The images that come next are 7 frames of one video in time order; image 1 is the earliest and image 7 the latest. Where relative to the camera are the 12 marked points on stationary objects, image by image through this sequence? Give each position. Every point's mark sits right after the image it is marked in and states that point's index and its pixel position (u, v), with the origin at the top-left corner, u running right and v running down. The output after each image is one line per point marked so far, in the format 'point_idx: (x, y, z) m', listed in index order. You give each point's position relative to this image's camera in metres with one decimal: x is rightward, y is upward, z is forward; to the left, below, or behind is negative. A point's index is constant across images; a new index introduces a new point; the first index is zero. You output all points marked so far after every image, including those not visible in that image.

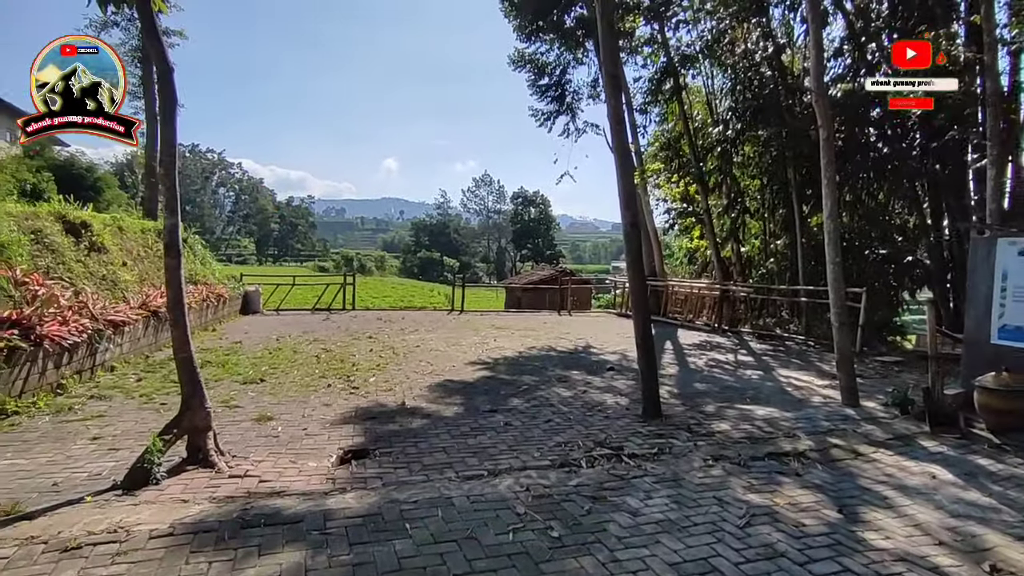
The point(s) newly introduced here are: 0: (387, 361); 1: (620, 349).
0: (-1.9, -1.1, +8.8) m
1: (+1.9, -1.1, +10.2) m
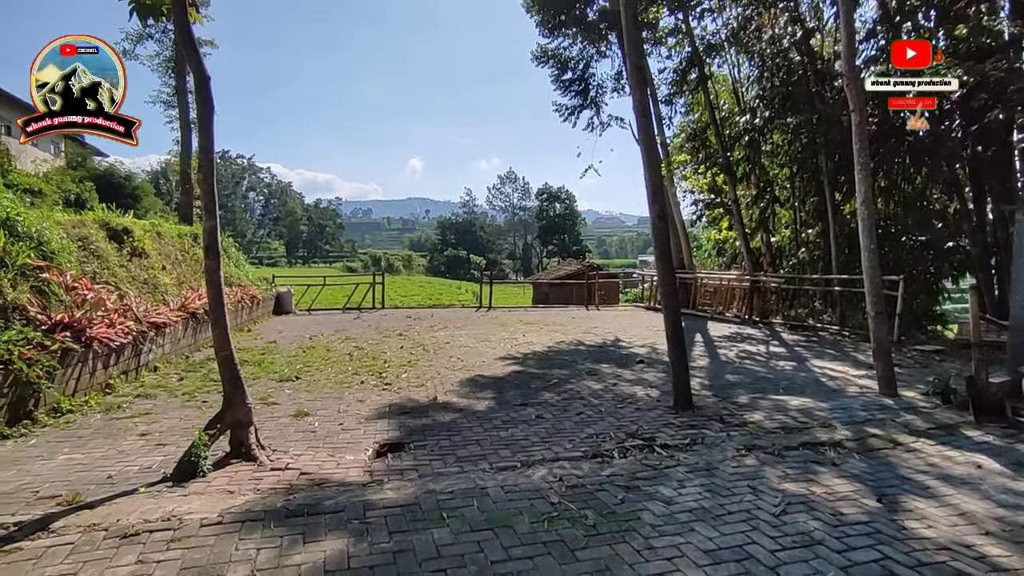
0: (-1.4, -1.1, +8.9) m
1: (+2.4, -0.9, +10.1) m
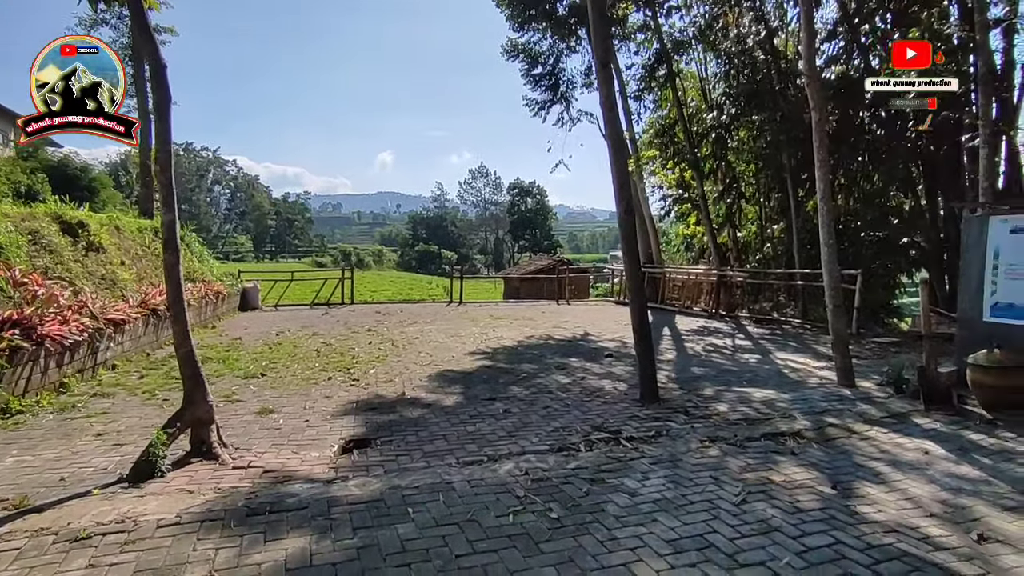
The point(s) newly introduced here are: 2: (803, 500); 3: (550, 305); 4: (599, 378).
0: (-1.9, -1.0, +8.8) m
1: (+1.9, -0.8, +10.2) m
2: (+1.7, -1.2, +3.4) m
3: (+1.0, -0.5, +15.6) m
4: (+1.0, -1.1, +6.9) m
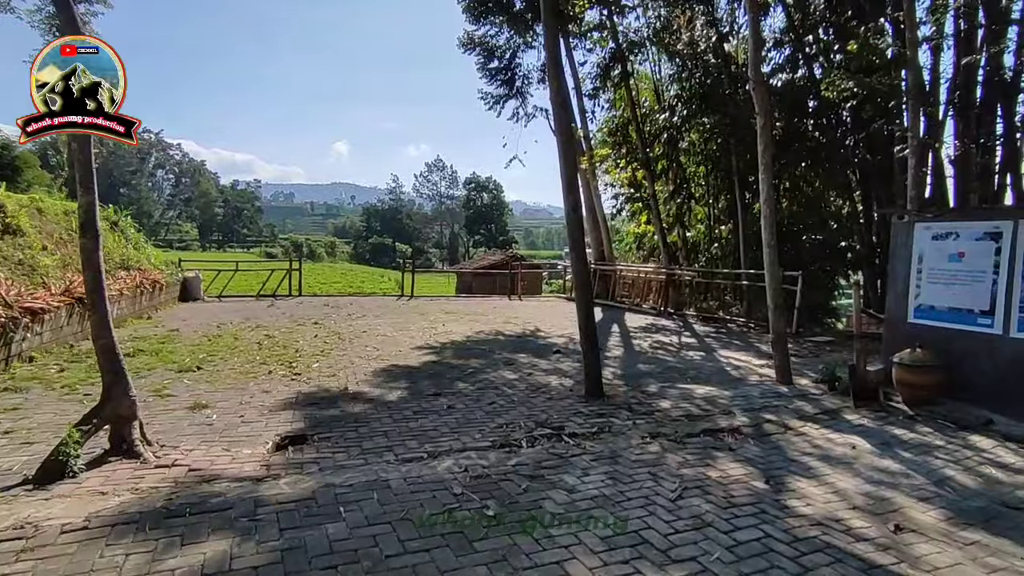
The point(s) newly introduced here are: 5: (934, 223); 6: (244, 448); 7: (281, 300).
0: (-2.7, -0.9, +8.6) m
1: (+1.0, -0.8, +10.3) m
2: (+1.3, -1.2, +3.5) m
3: (-0.2, -0.3, +15.6) m
4: (+0.4, -1.0, +6.9) m
5: (+4.1, +0.6, +5.6) m
6: (-1.9, -1.1, +4.1) m
7: (-5.7, -0.3, +14.2) m
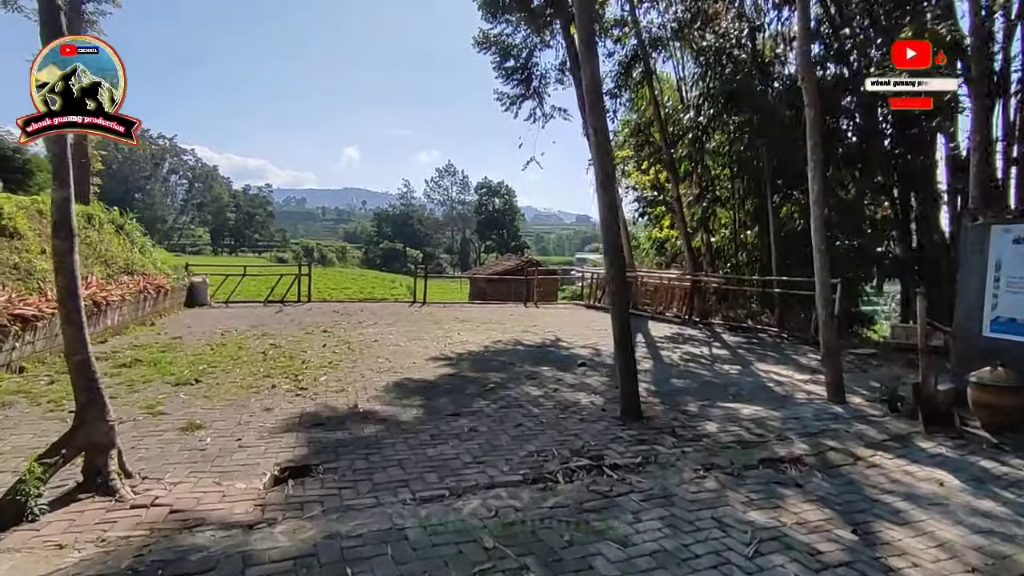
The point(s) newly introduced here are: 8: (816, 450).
0: (-2.4, -1.0, +8.1) m
1: (+1.3, -0.9, +9.7) m
2: (+1.6, -1.3, +2.9) m
3: (+0.2, -0.5, +15.0) m
4: (+0.7, -1.1, +6.3) m
5: (+4.3, +0.5, +5.0) m
6: (-1.7, -1.2, +3.5) m
7: (-5.3, -0.4, +13.8) m
8: (+2.4, -1.3, +4.5) m
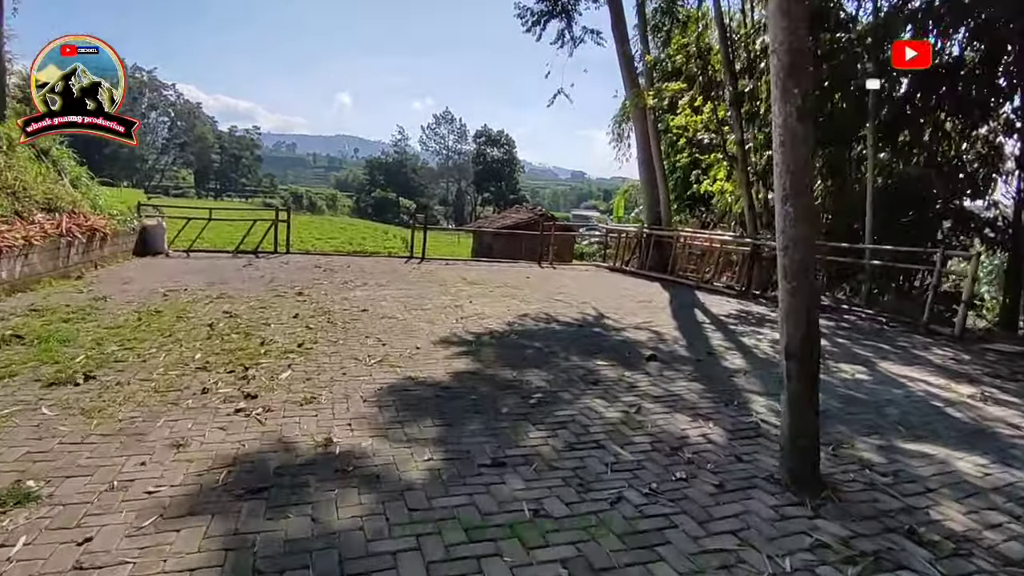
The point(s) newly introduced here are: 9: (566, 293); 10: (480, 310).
0: (-2.0, -0.5, +5.8) m
1: (+1.7, -0.4, +7.5) m
2: (+2.0, -1.4, +0.7) m
3: (+0.5, +0.4, +12.8) m
4: (+1.1, -0.9, +4.1) m
5: (+4.8, +0.6, +2.7) m
6: (-1.2, -1.1, +1.3) m
7: (-5.0, +0.6, +11.4) m
8: (+2.8, -1.2, +2.3) m
9: (+0.9, -0.1, +9.5) m
10: (-0.4, -0.3, +7.6) m
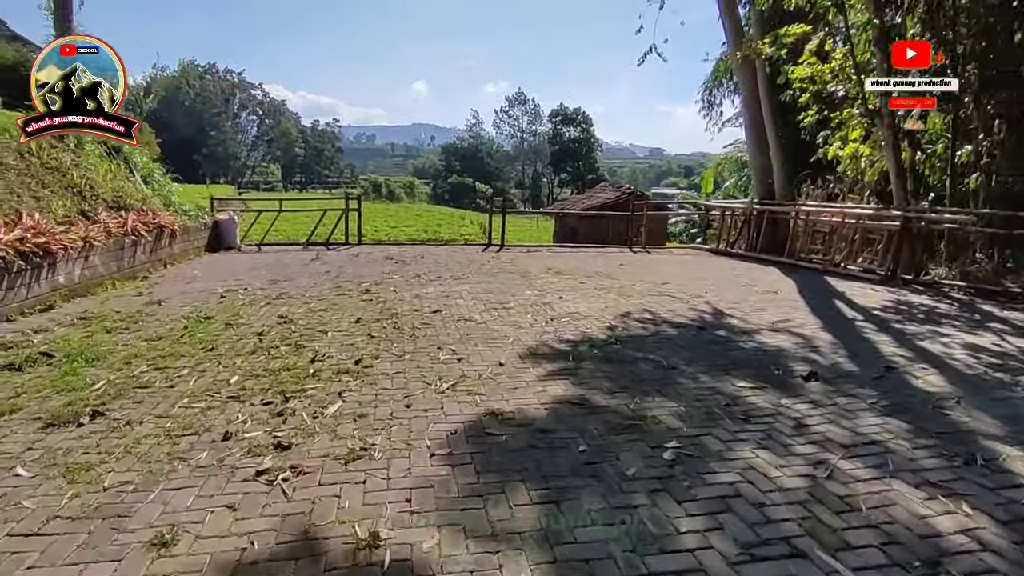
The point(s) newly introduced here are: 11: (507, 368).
0: (-1.1, -0.5, +4.8) m
1: (+2.8, -0.3, +6.0) m
2: (+2.2, -1.5, -0.7) m
3: (+2.2, +0.7, +11.3) m
4: (+1.7, -0.9, +2.7) m
5: (+5.2, +0.6, +0.8) m
6: (-0.9, -1.2, +0.3) m
7: (-3.3, +0.7, +10.7) m
8: (+3.2, -1.2, +0.7) m
9: (+2.2, +0.1, +8.0) m
10: (+0.7, -0.2, +6.3) m
11: (0.0, -0.6, +4.3) m
